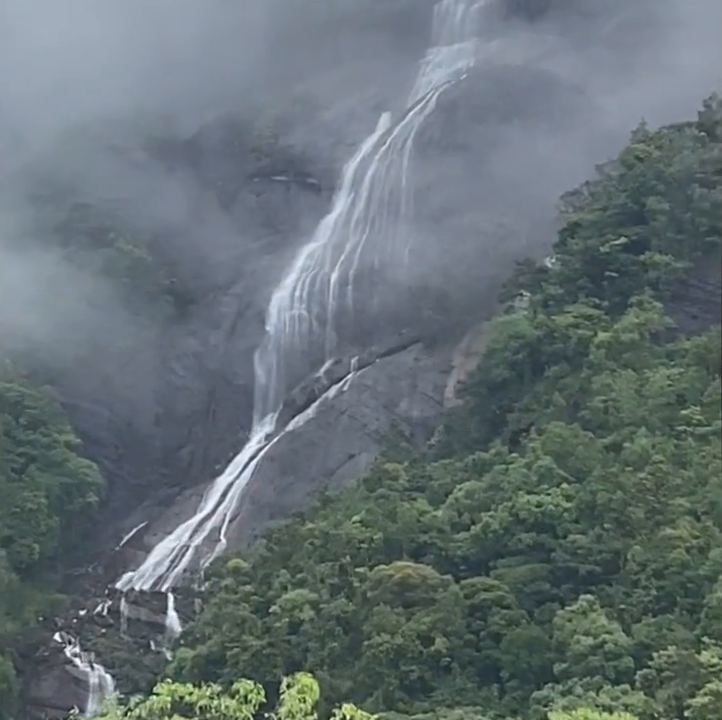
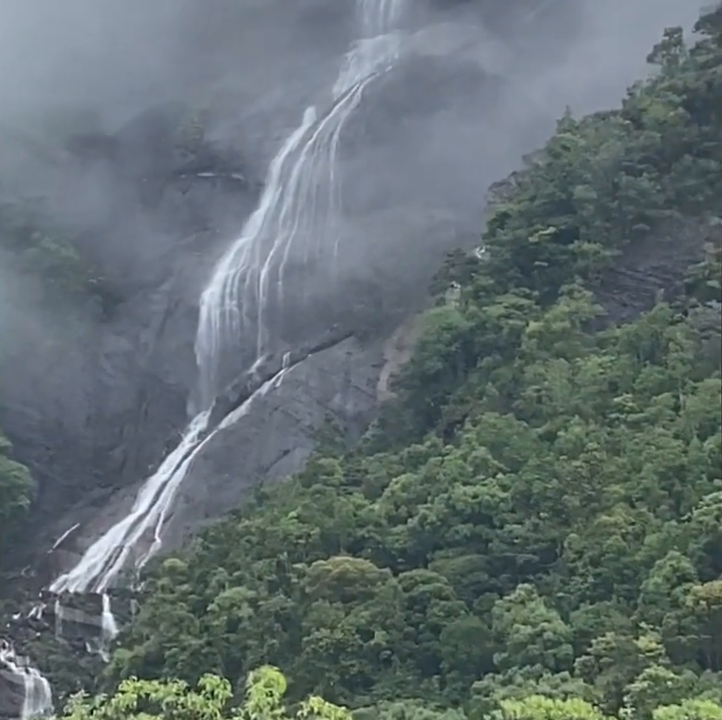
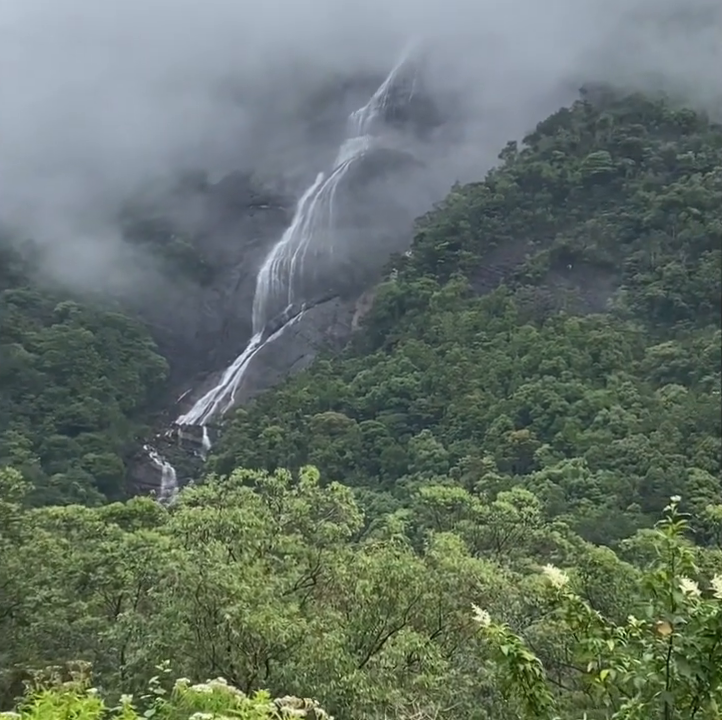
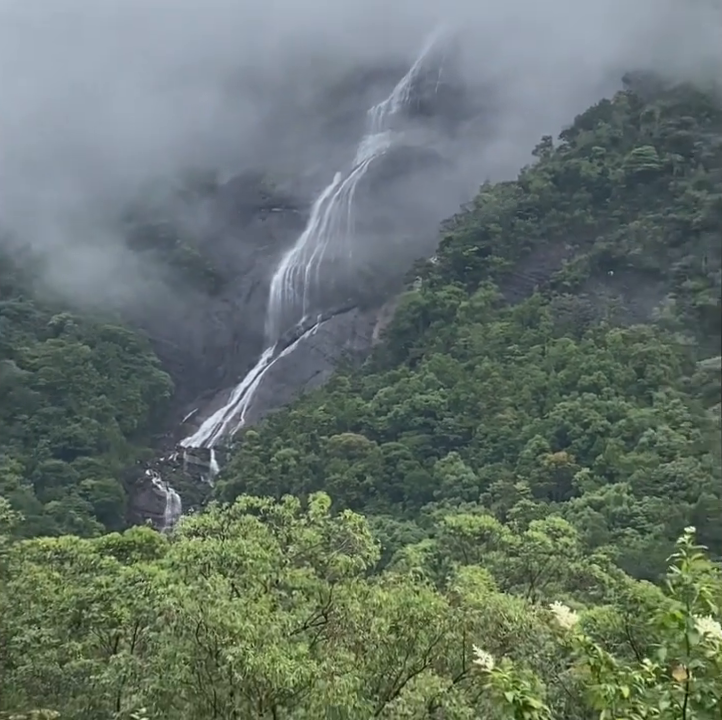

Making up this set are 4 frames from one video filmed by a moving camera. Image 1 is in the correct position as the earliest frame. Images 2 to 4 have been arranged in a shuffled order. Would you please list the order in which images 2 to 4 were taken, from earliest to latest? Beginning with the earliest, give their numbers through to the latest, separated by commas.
2, 4, 3
